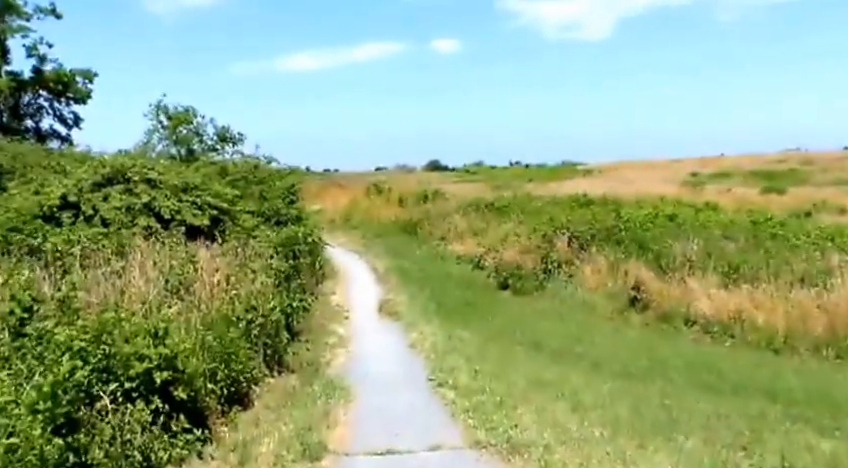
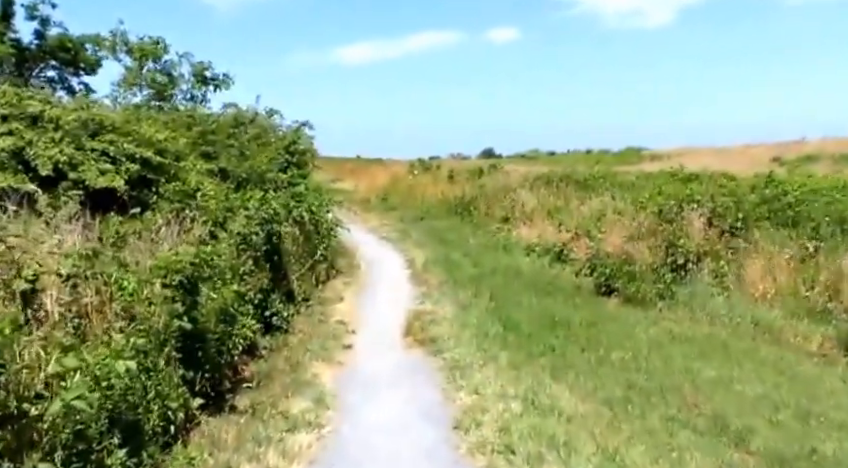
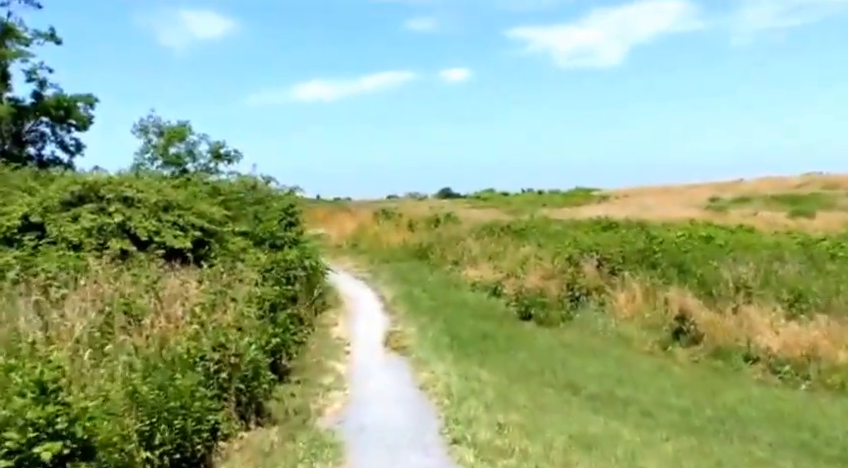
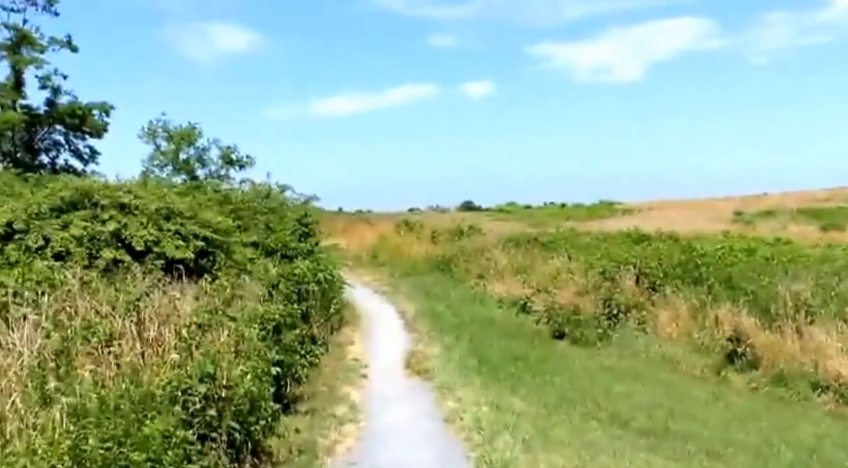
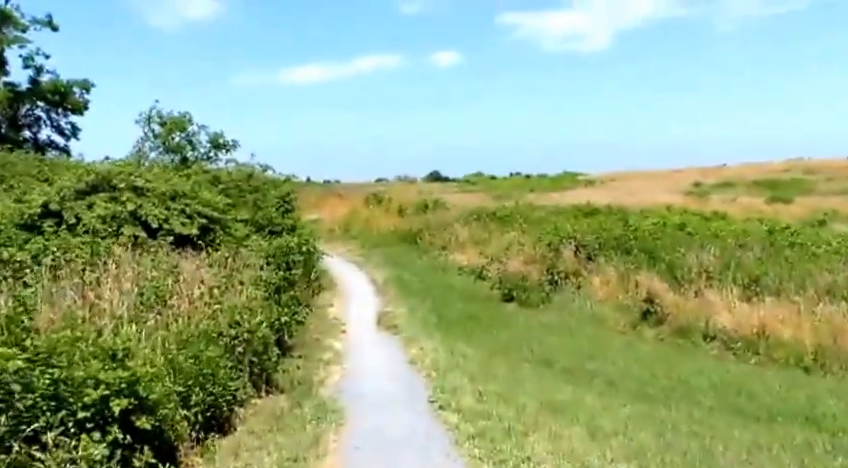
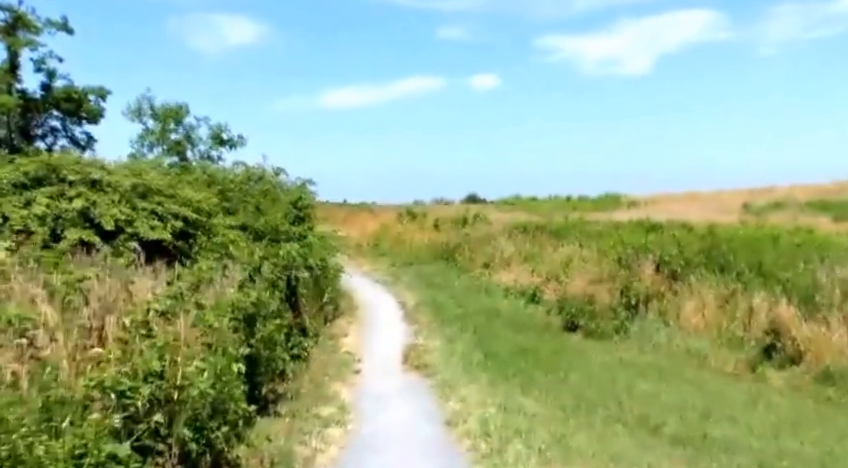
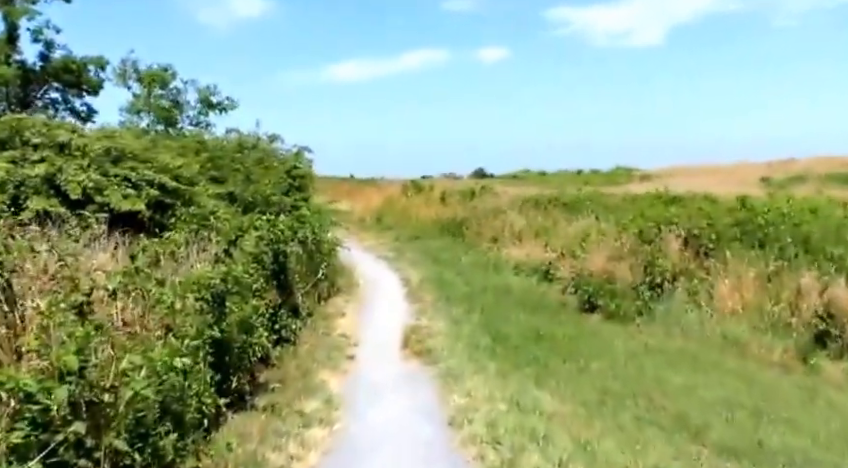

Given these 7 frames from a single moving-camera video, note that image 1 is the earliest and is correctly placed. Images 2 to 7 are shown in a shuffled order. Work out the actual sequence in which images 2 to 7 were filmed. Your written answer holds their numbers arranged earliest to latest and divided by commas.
5, 3, 4, 6, 7, 2
